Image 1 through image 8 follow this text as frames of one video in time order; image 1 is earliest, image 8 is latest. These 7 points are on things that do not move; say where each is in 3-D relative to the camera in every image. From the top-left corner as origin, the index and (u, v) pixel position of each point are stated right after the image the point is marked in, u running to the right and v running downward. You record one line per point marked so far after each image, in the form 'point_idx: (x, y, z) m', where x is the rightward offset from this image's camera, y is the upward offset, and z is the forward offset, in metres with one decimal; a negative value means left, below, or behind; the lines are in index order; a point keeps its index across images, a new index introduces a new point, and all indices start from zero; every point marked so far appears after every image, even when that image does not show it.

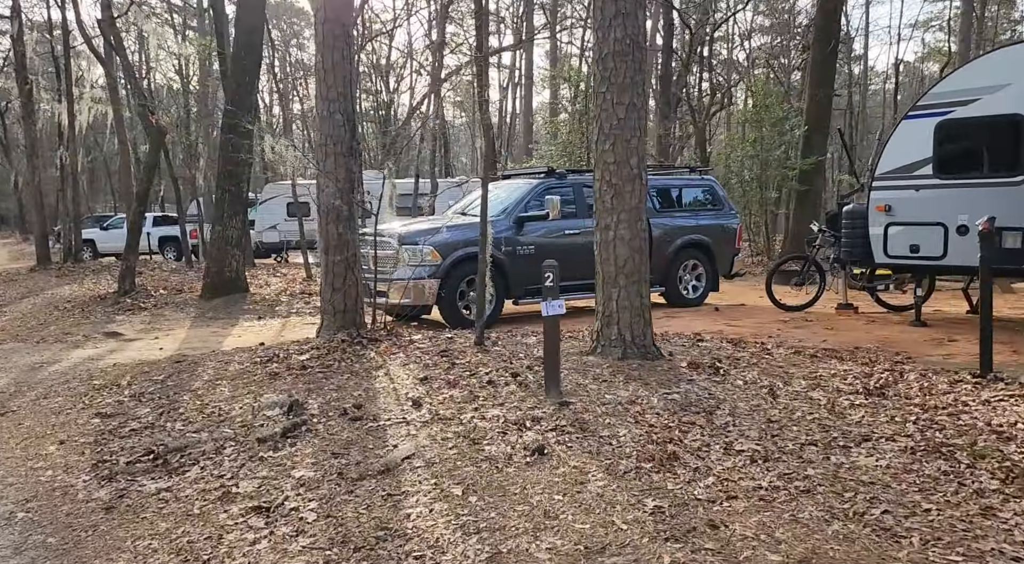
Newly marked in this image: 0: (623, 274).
0: (+0.7, +0.1, +5.4) m
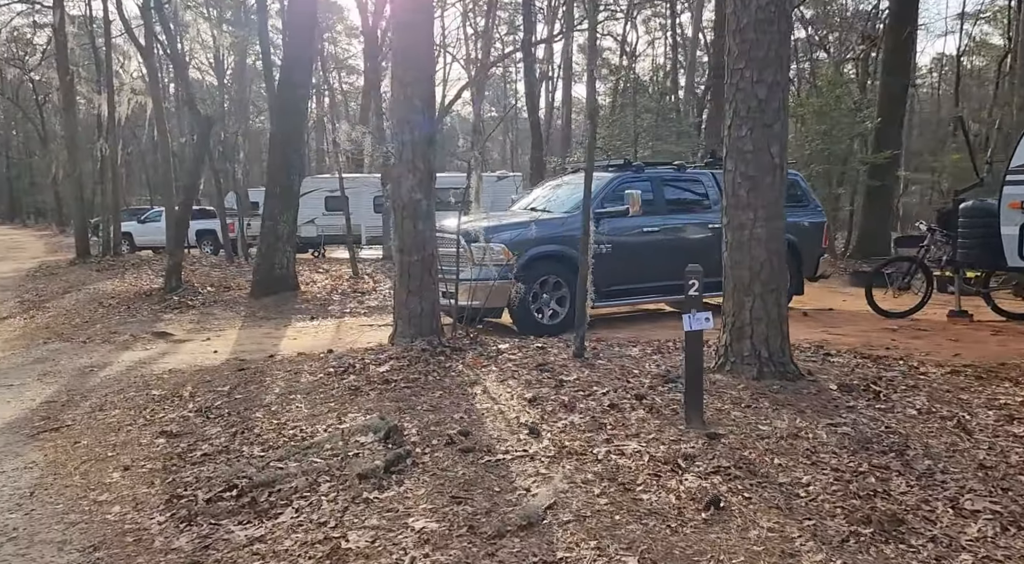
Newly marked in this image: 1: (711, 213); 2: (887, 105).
0: (+1.4, 0.0, +4.7) m
1: (+2.4, +0.8, +10.1) m
2: (+6.7, +3.2, +15.2) m
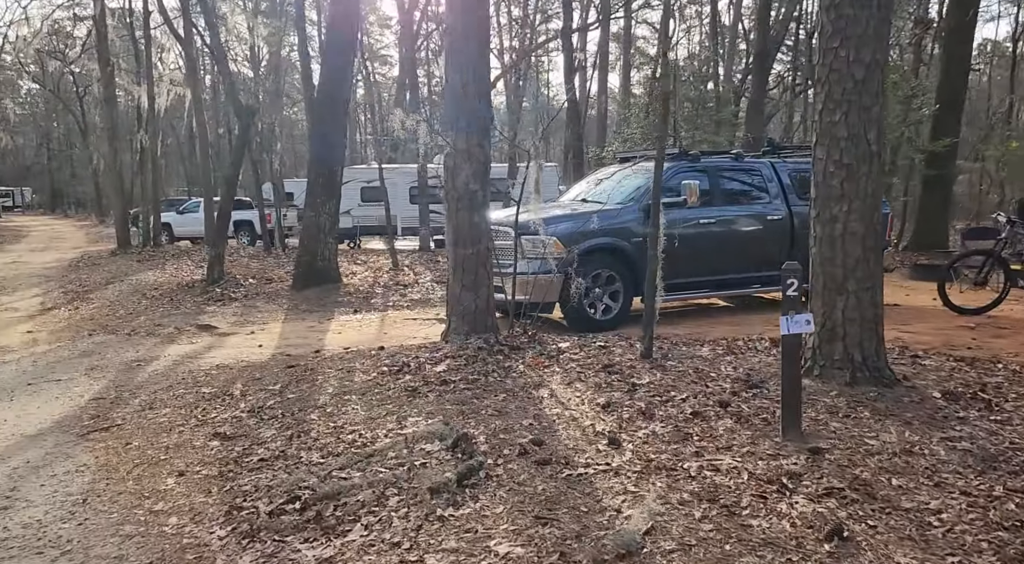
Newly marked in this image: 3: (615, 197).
0: (+1.7, 0.0, +4.4) m
1: (+2.9, +0.9, +9.7) m
2: (+7.4, +3.3, +14.6) m
3: (+1.1, +1.0, +9.5) m
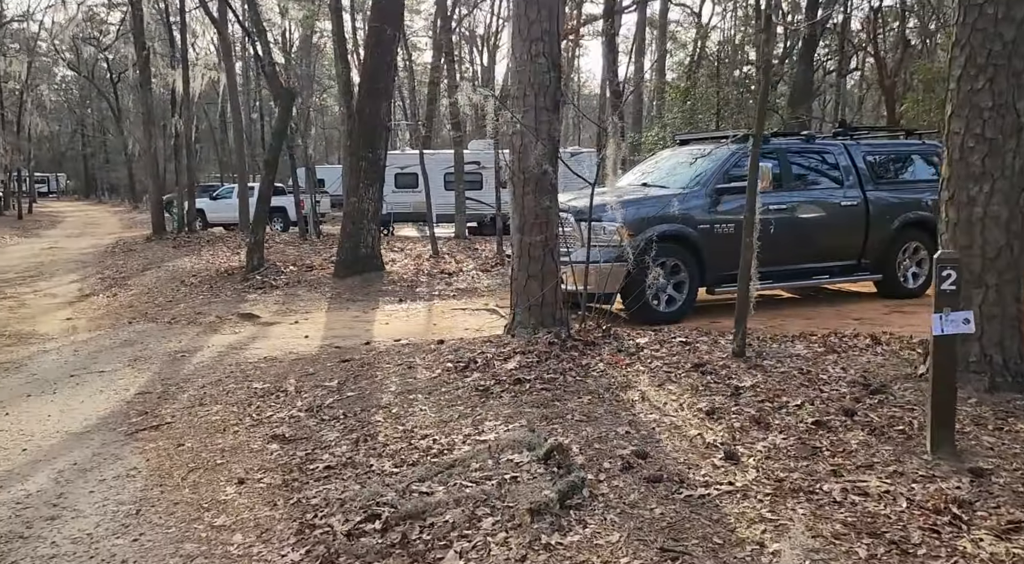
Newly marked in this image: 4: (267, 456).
0: (+2.2, 0.0, +3.8) m
1: (+3.5, +1.0, +9.1) m
2: (+8.2, +3.4, +13.9) m
3: (+1.7, +1.1, +9.0) m
4: (-1.3, -0.9, +4.4) m
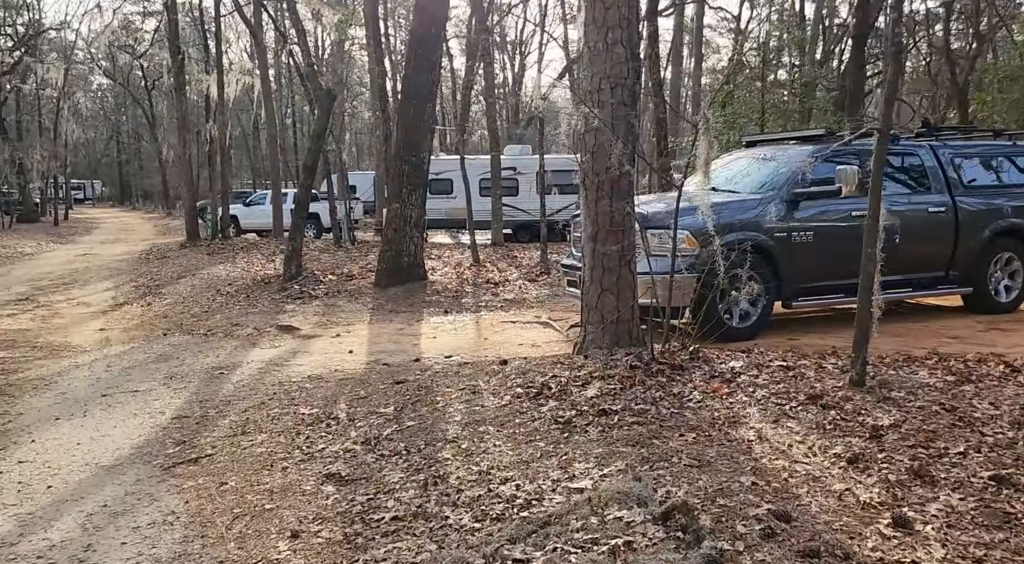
0: (+2.6, 0.0, +3.2) m
1: (+4.1, +0.9, +8.4) m
2: (+8.9, +3.3, +13.0) m
3: (+2.3, +0.9, +8.3) m
4: (-0.9, -1.0, +3.8) m
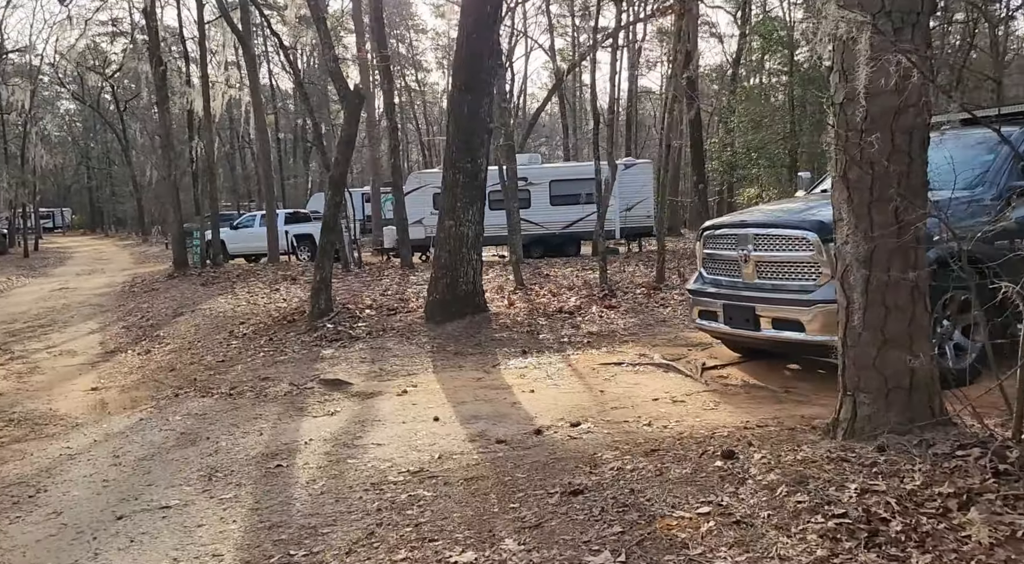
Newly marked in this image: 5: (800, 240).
0: (+3.7, -0.1, +1.3) m
1: (+5.0, +0.8, +6.5) m
2: (+9.7, +3.3, +11.3) m
3: (+3.2, +0.8, +6.4) m
4: (+0.3, -1.2, +1.8) m
5: (+2.1, +0.3, +6.2) m
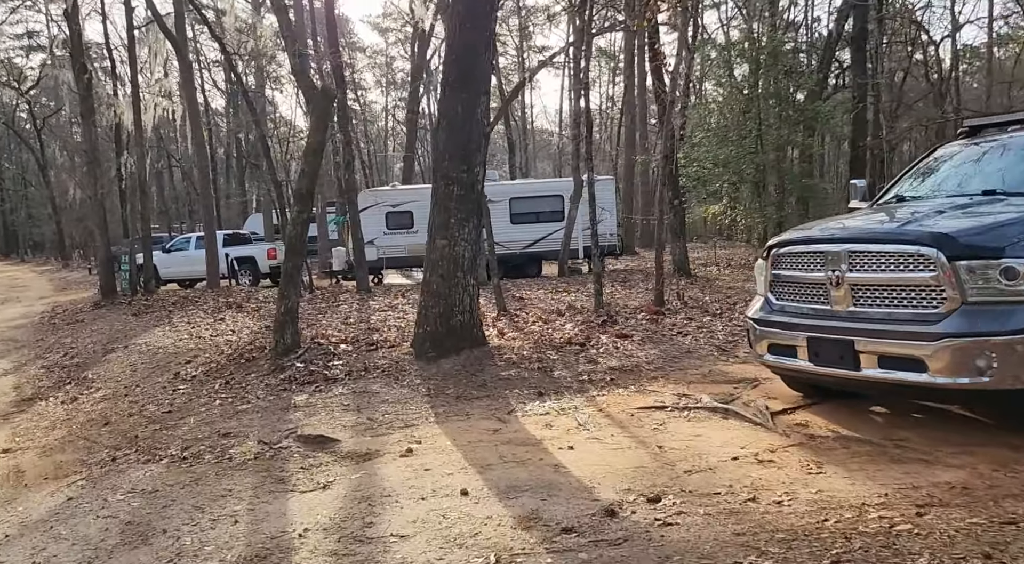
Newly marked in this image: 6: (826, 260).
0: (+4.3, -0.2, +0.2) m
1: (+5.3, +0.6, +5.6) m
2: (+9.5, +3.1, +10.7) m
3: (+3.5, +0.6, +5.3) m
4: (+0.9, -1.3, +0.5) m
5: (+2.4, +0.1, +5.1) m
6: (+2.0, +0.1, +5.5) m
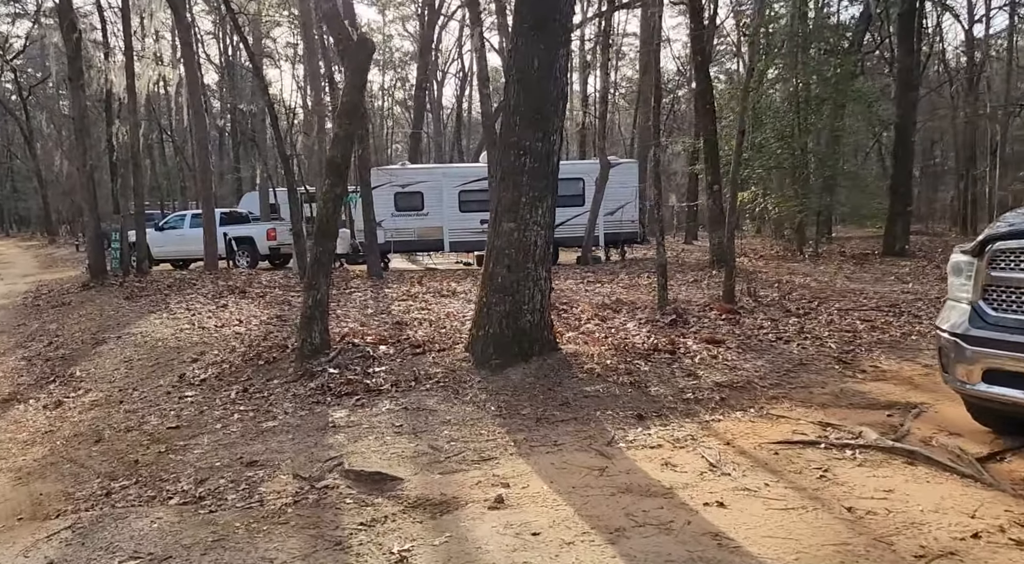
0: (+5.1, -0.4, -1.2) m
1: (+6.0, +0.5, +4.2) m
2: (+10.2, +3.0, +9.3) m
3: (+4.2, +0.5, +3.9) m
4: (+1.6, -1.4, -0.9) m
5: (+3.1, +0.1, +3.6) m
6: (+2.7, +0.1, +4.1) m
